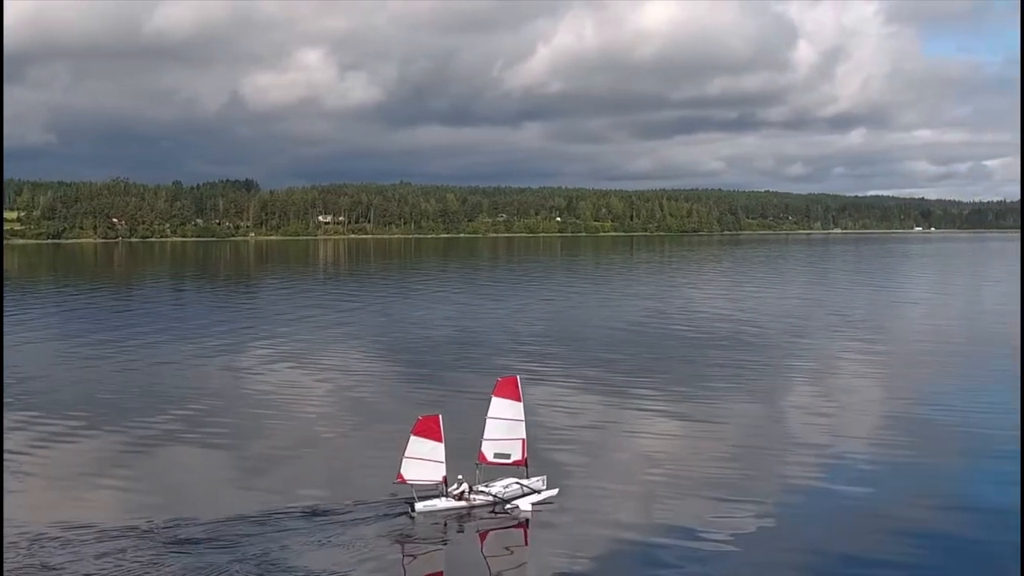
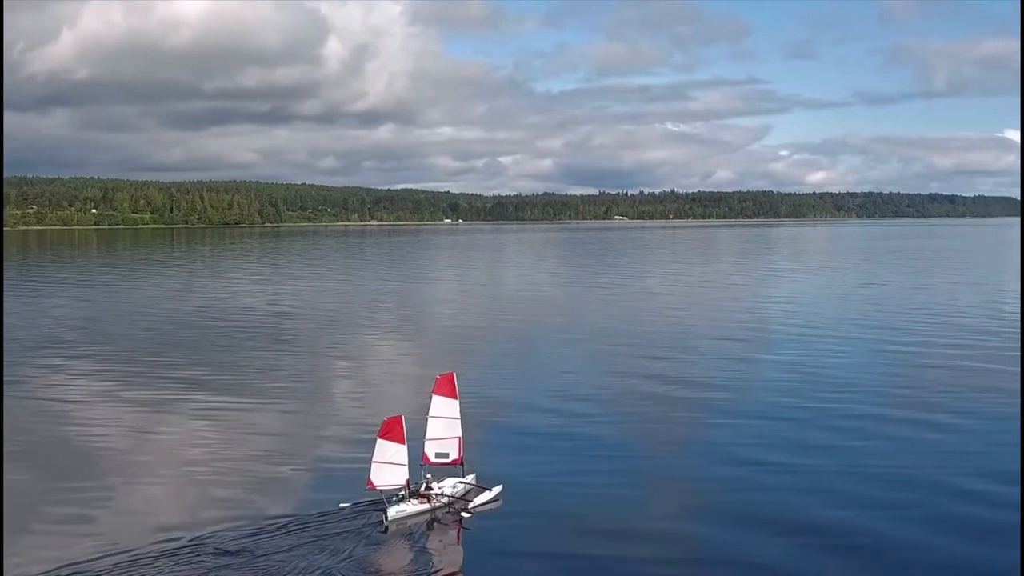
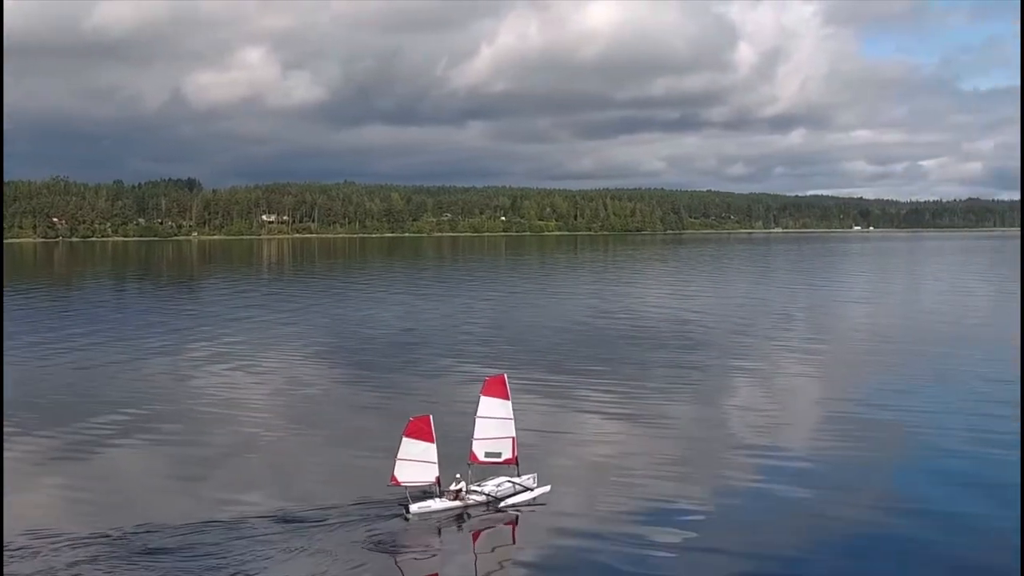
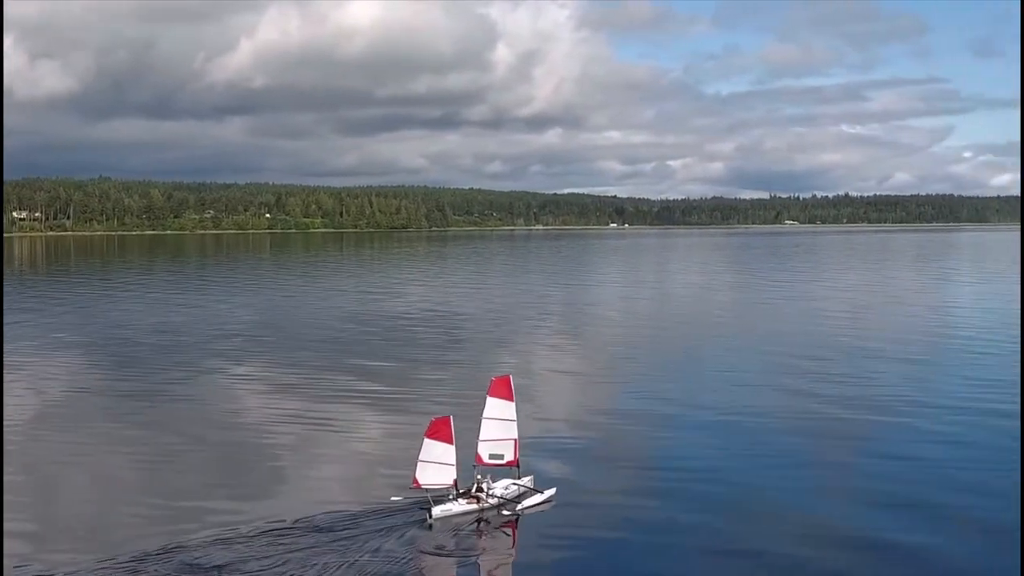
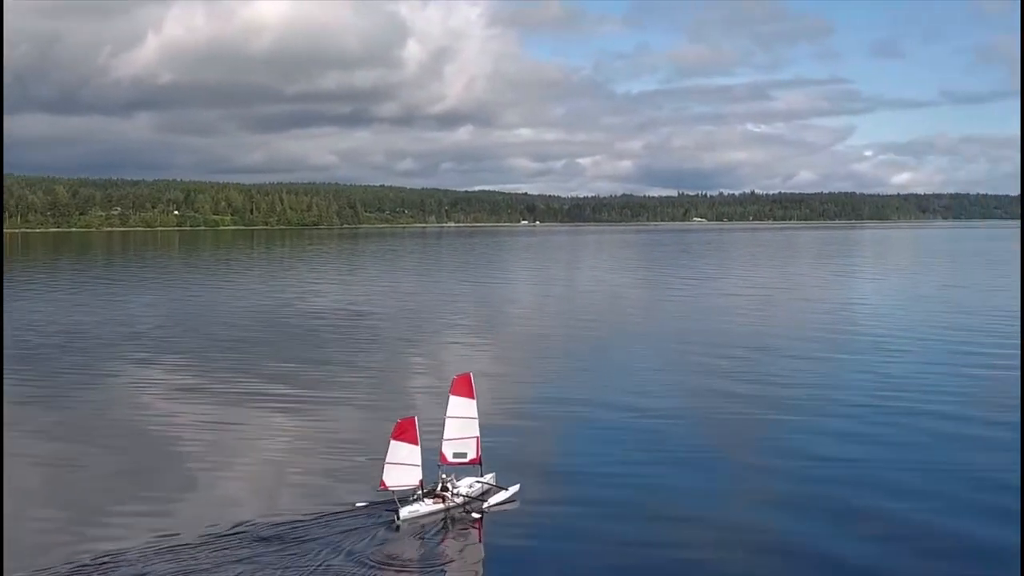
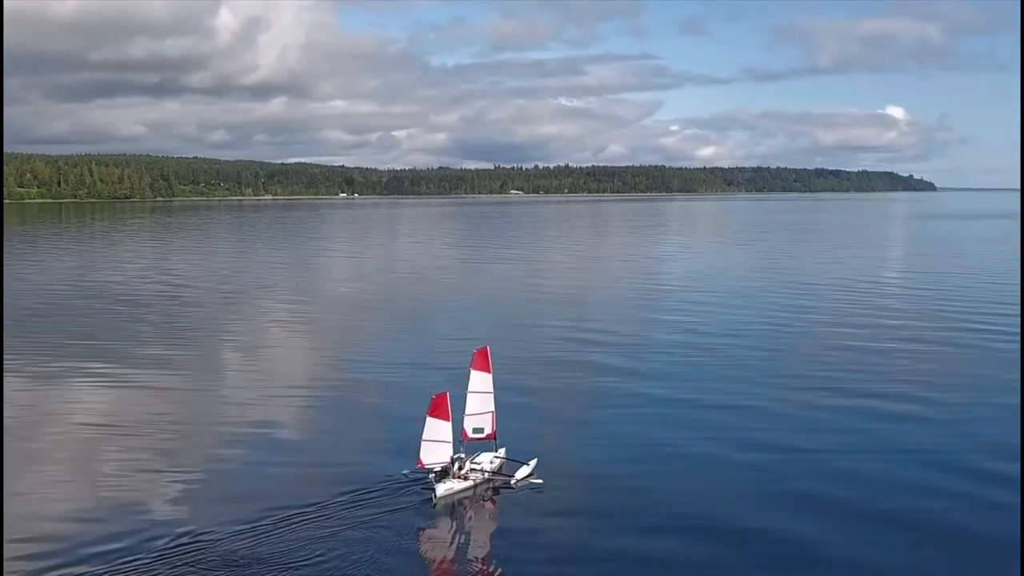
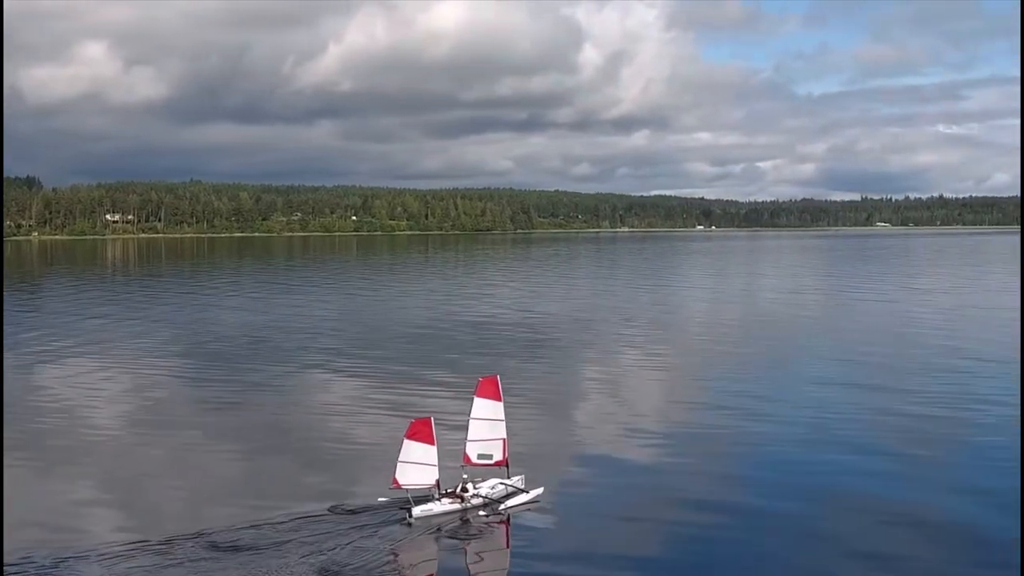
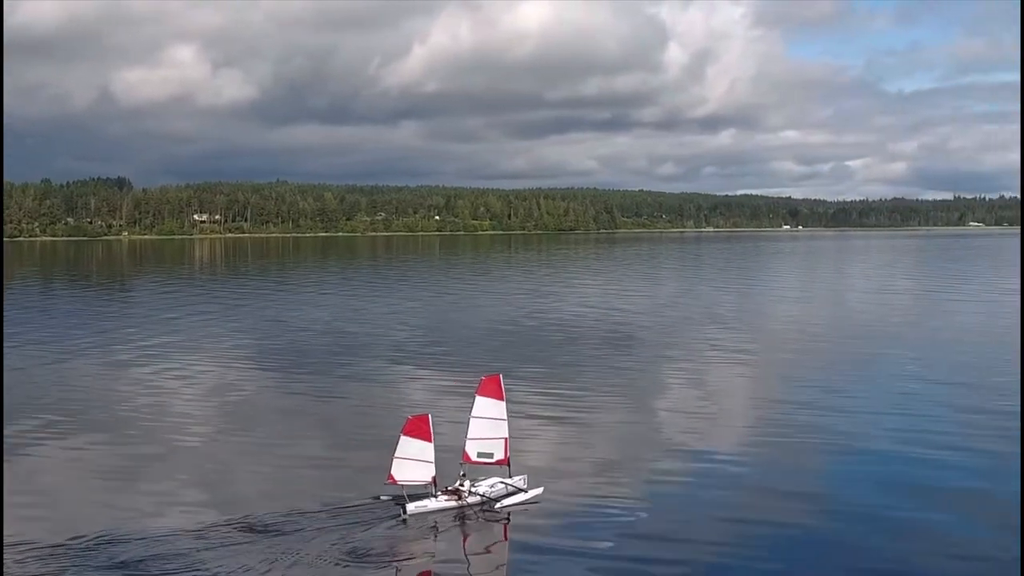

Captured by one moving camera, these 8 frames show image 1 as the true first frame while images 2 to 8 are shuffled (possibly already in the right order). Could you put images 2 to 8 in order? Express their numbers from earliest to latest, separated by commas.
3, 8, 7, 4, 5, 2, 6
